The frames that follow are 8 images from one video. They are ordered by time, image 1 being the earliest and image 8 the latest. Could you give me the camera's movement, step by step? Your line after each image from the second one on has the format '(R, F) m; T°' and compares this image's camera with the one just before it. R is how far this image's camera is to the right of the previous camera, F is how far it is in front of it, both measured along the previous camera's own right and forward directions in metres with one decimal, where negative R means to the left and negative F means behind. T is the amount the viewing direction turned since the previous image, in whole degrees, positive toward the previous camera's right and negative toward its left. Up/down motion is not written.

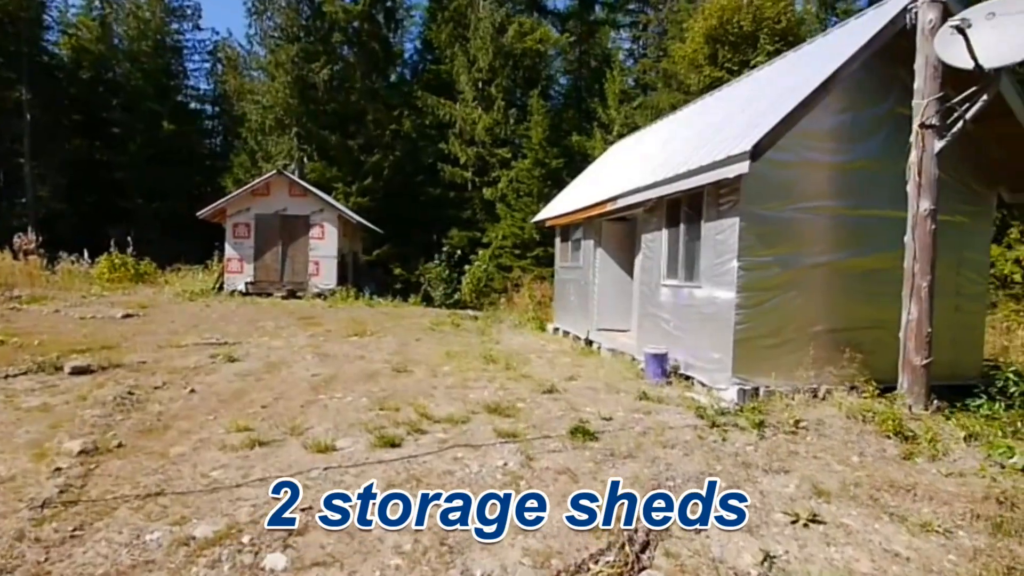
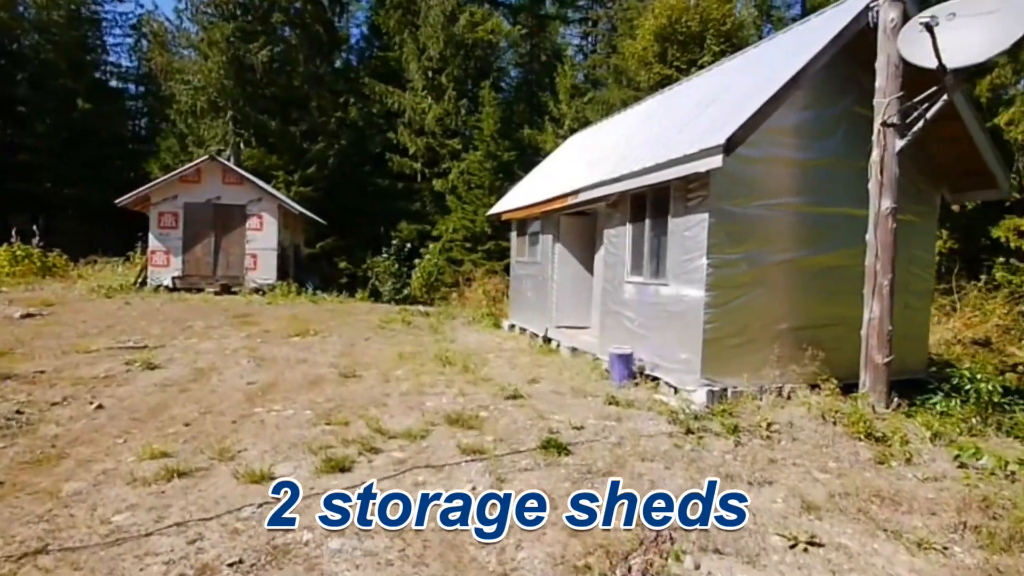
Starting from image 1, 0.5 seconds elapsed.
(-0.1, +0.5) m; +6°
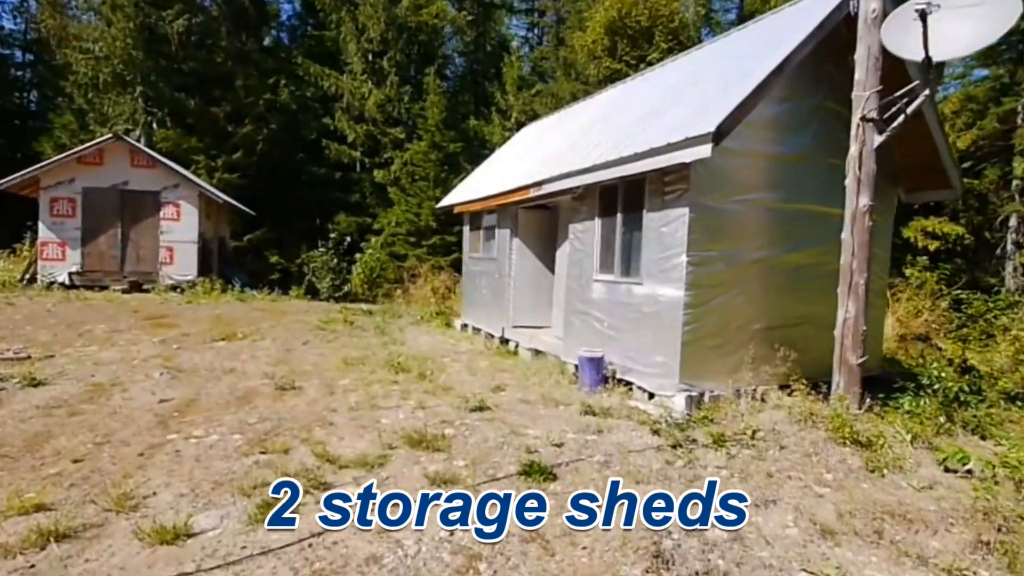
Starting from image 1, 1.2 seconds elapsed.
(-0.3, +0.7) m; +7°
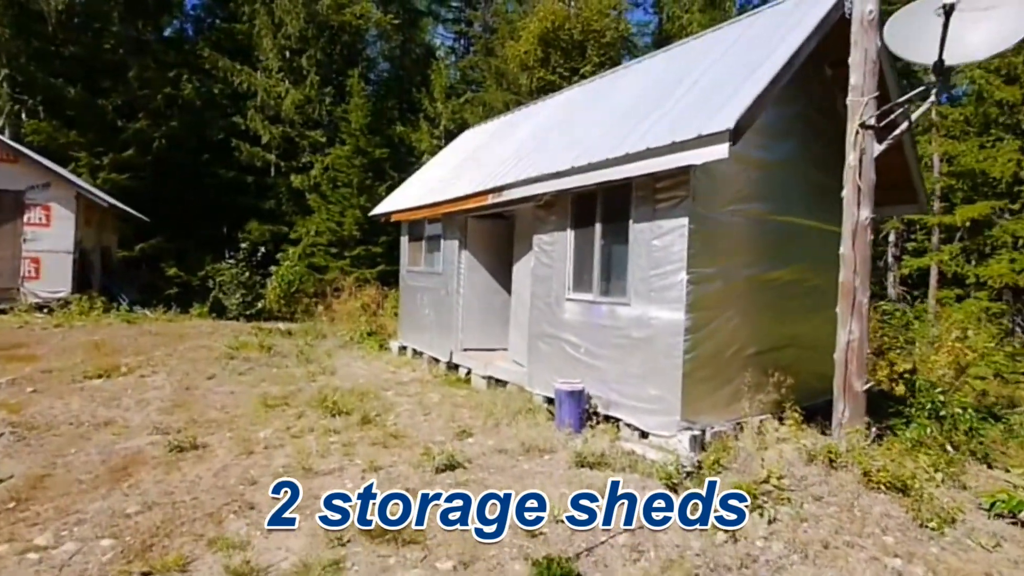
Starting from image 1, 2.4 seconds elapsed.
(-0.5, +1.1) m; +9°
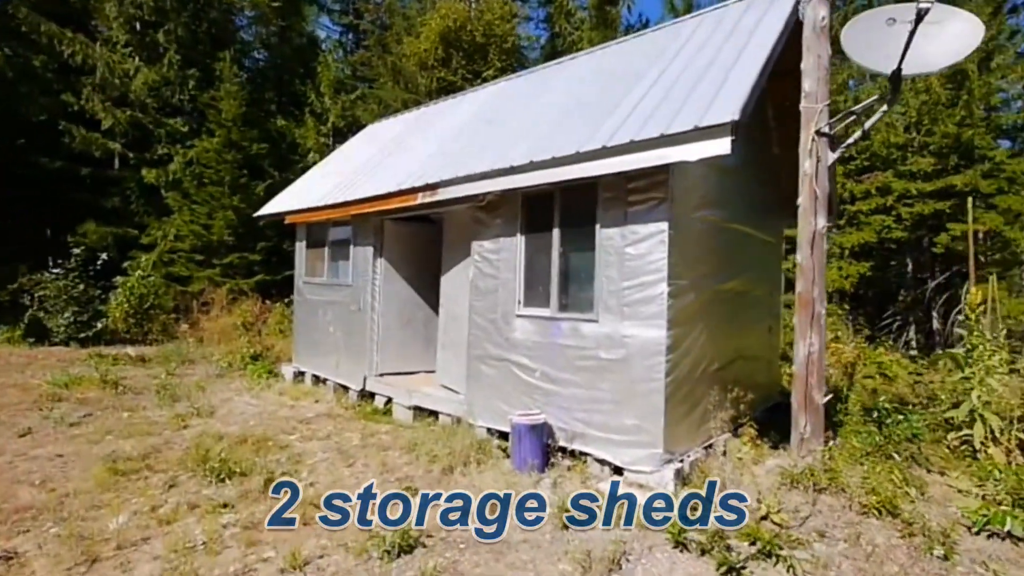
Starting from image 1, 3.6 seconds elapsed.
(-0.6, +1.0) m; +13°
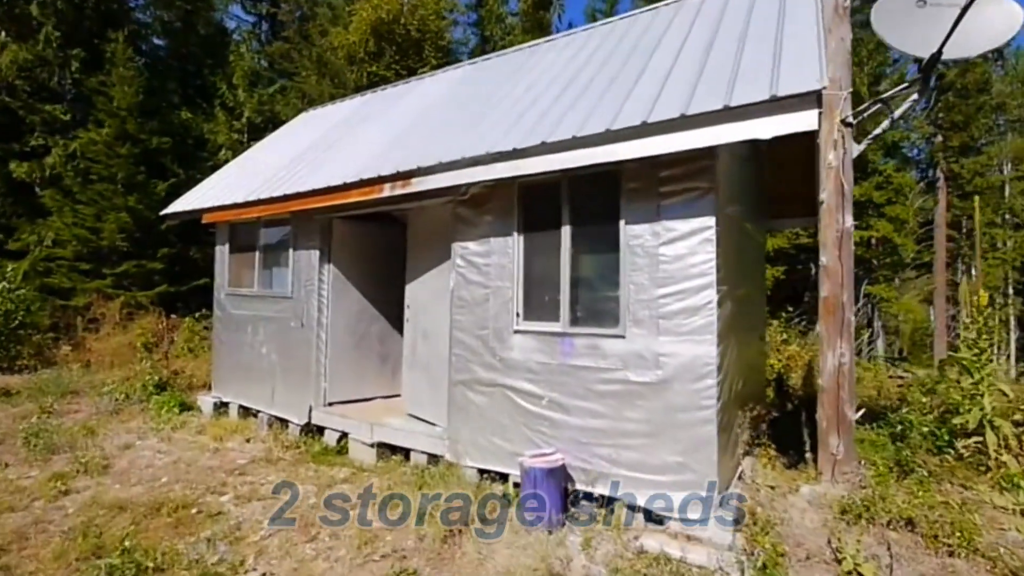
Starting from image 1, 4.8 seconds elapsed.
(-0.7, +1.0) m; +9°
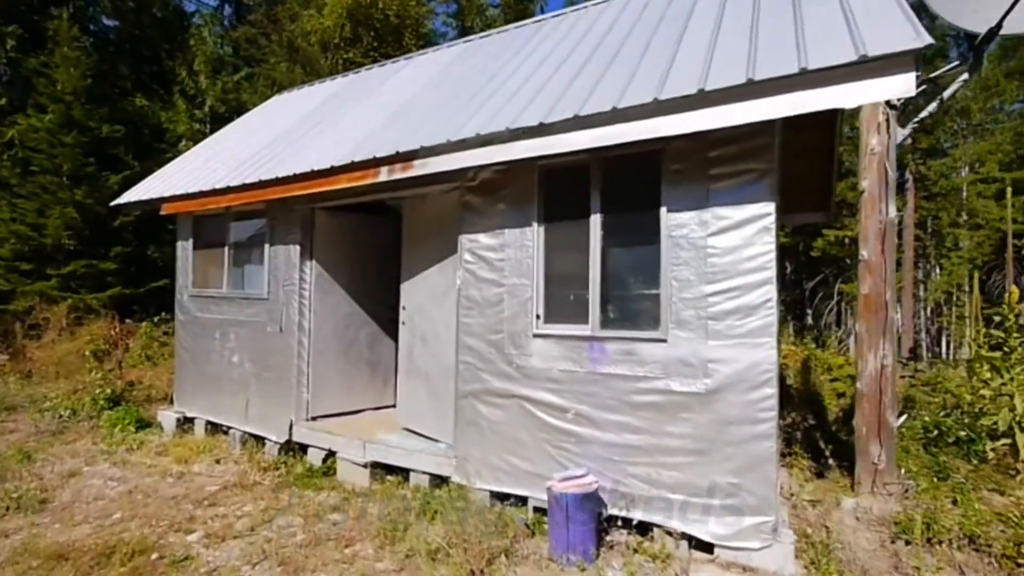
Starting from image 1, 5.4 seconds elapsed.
(-0.4, +0.6) m; +3°
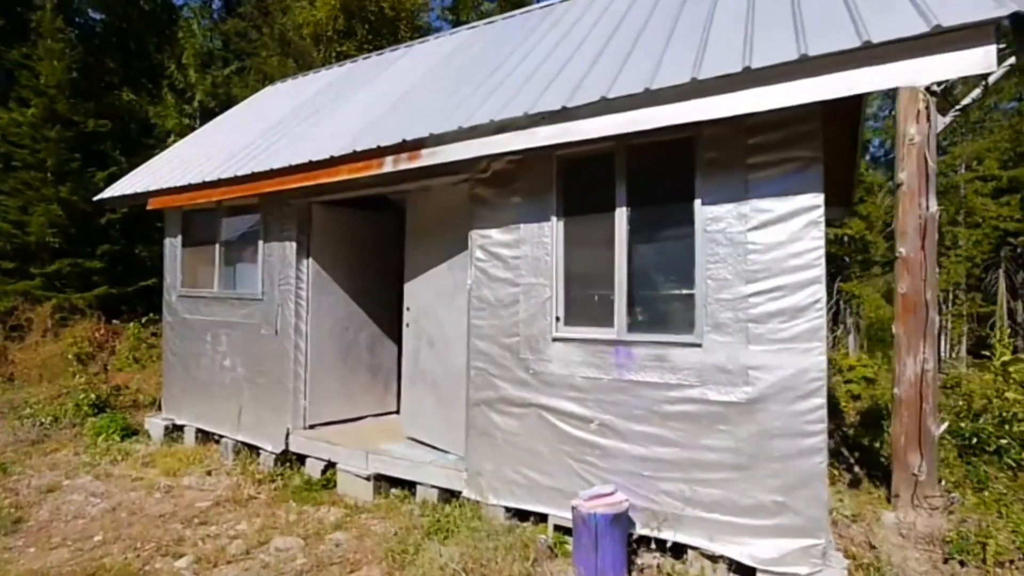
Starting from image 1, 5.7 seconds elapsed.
(-0.2, +0.3) m; +1°
